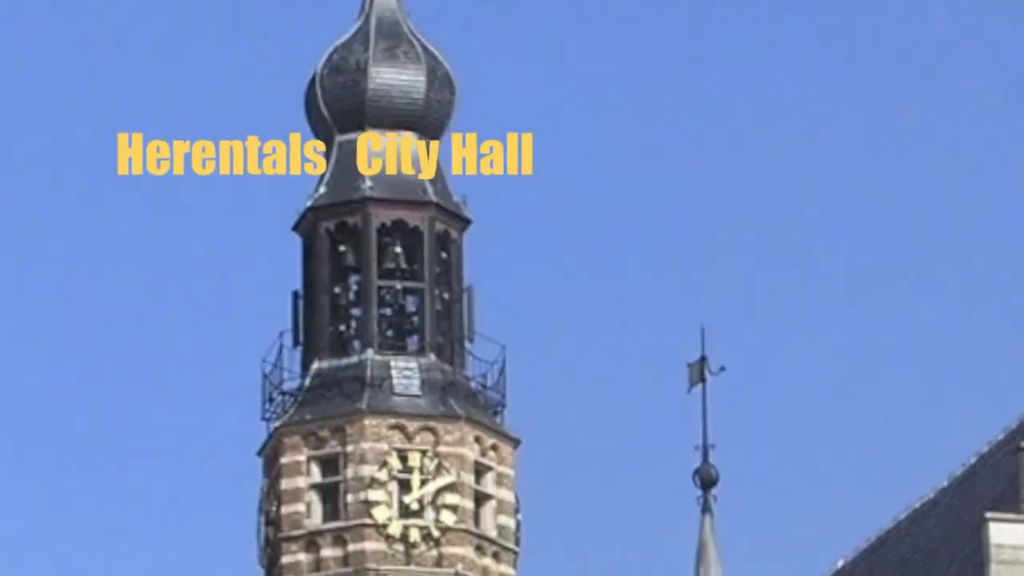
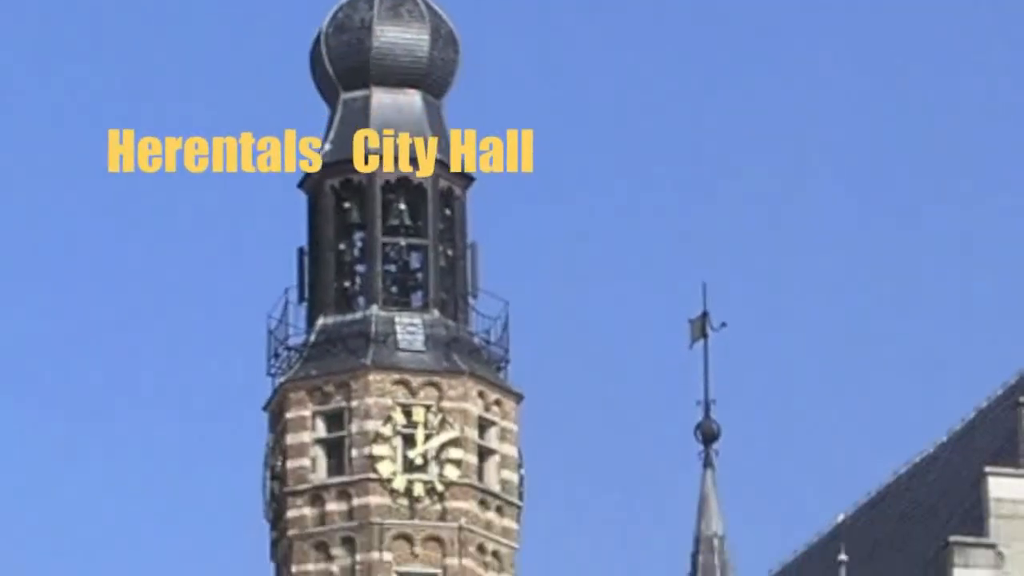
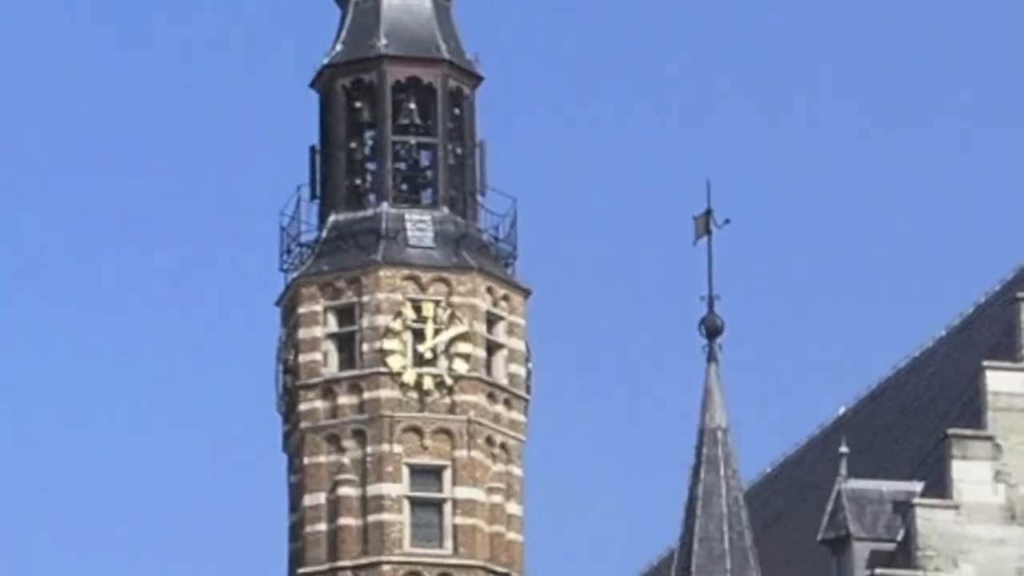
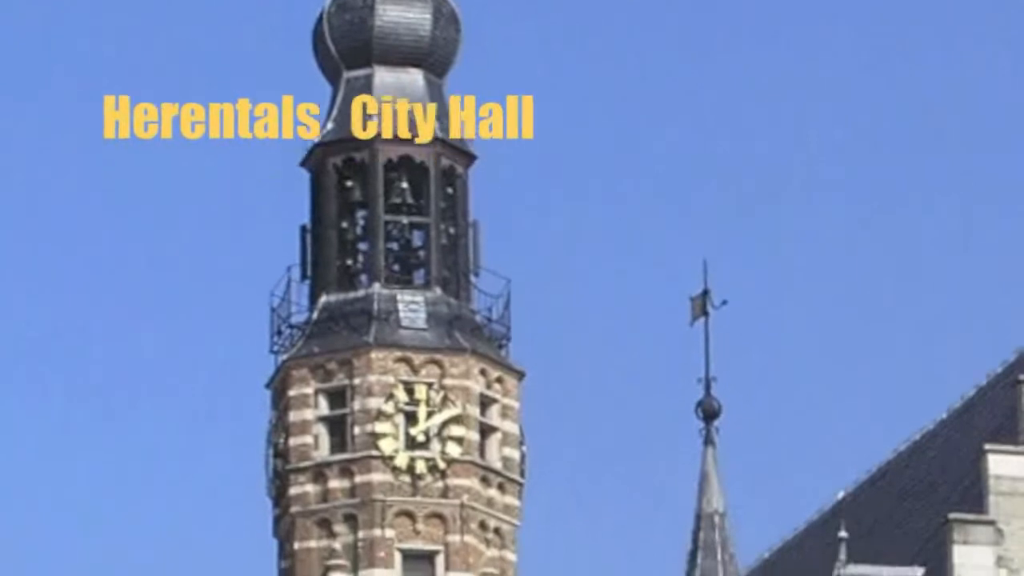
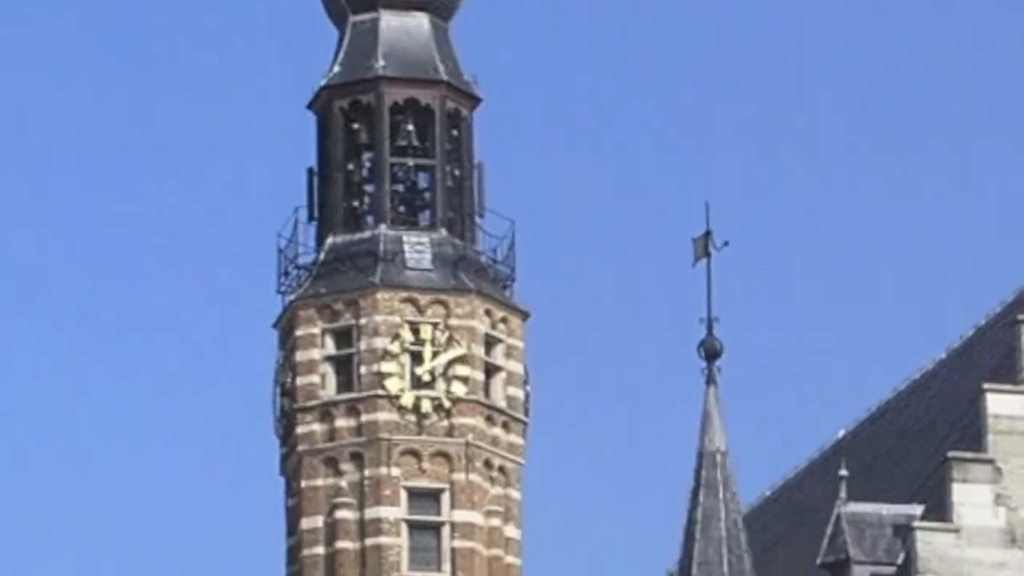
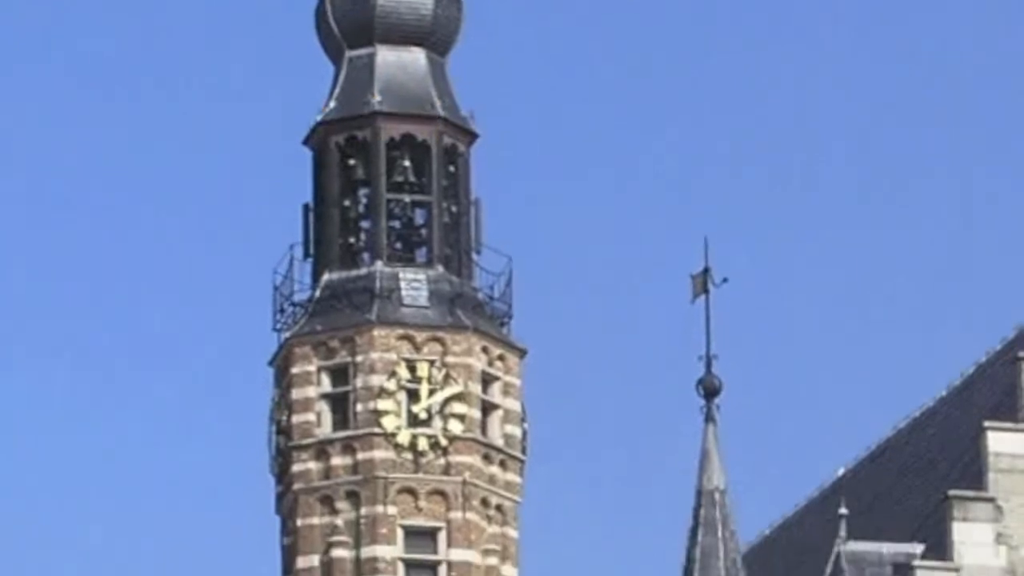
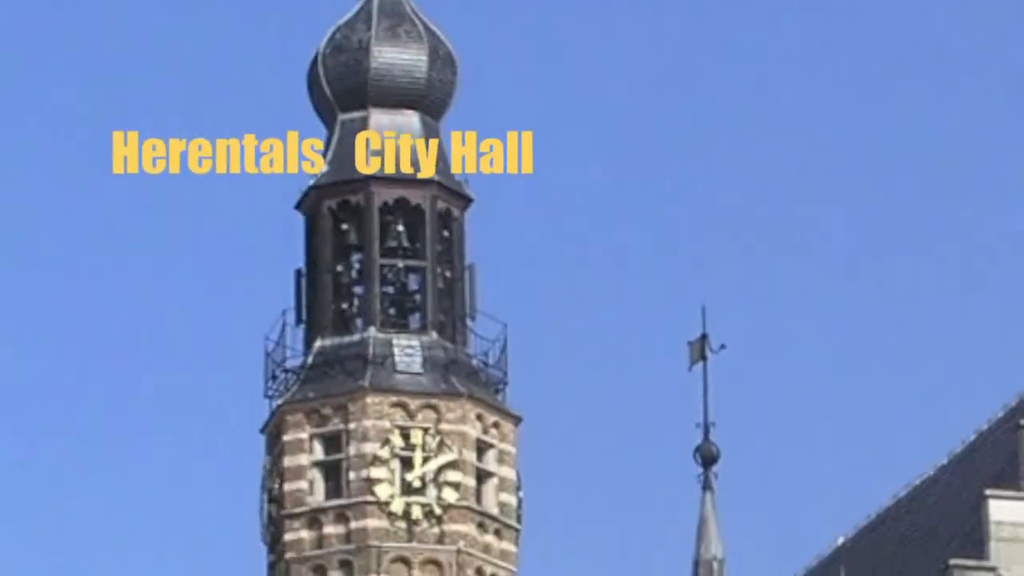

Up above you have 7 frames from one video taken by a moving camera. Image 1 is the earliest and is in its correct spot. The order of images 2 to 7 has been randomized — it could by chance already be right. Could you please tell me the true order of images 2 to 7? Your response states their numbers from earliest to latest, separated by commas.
7, 2, 4, 6, 5, 3
